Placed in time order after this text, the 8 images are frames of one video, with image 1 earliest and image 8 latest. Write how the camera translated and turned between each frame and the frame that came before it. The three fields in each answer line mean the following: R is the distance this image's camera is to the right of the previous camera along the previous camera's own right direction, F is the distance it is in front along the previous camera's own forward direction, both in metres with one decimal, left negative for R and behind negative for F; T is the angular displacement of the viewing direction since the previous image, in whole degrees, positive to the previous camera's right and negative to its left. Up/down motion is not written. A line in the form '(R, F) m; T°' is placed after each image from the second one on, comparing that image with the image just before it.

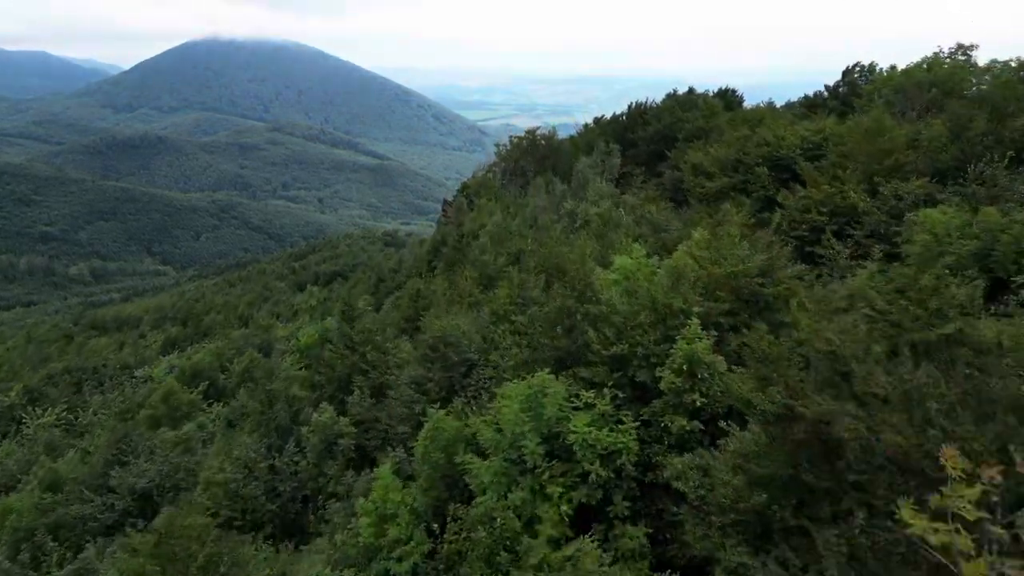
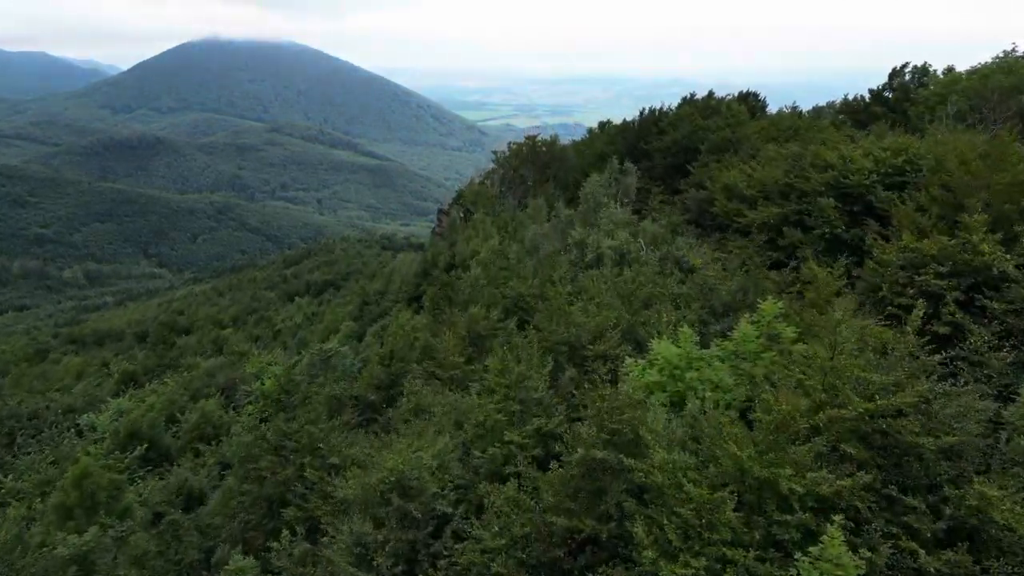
(+0.1, +2.9) m; 0°
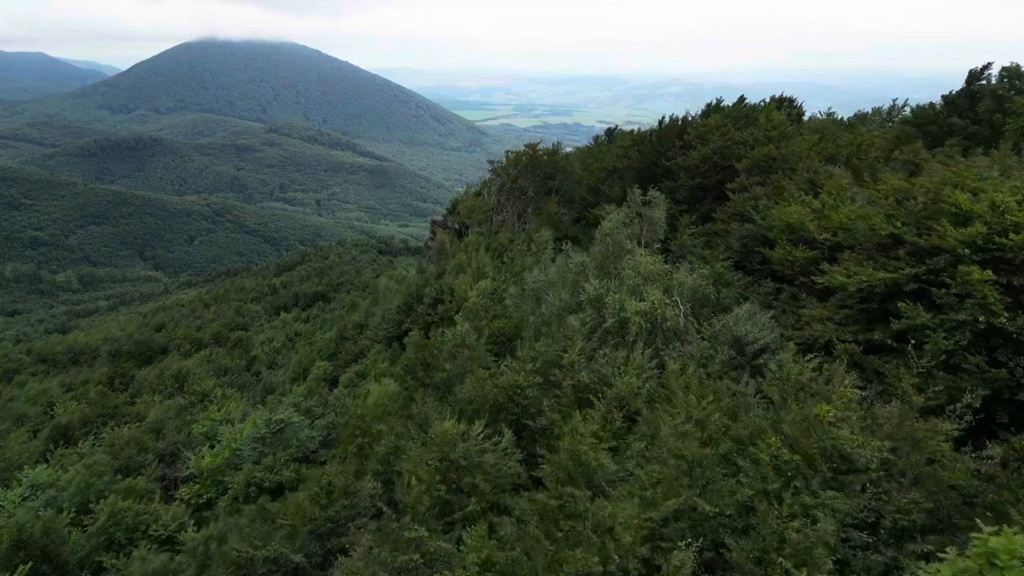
(+0.1, +3.6) m; 0°
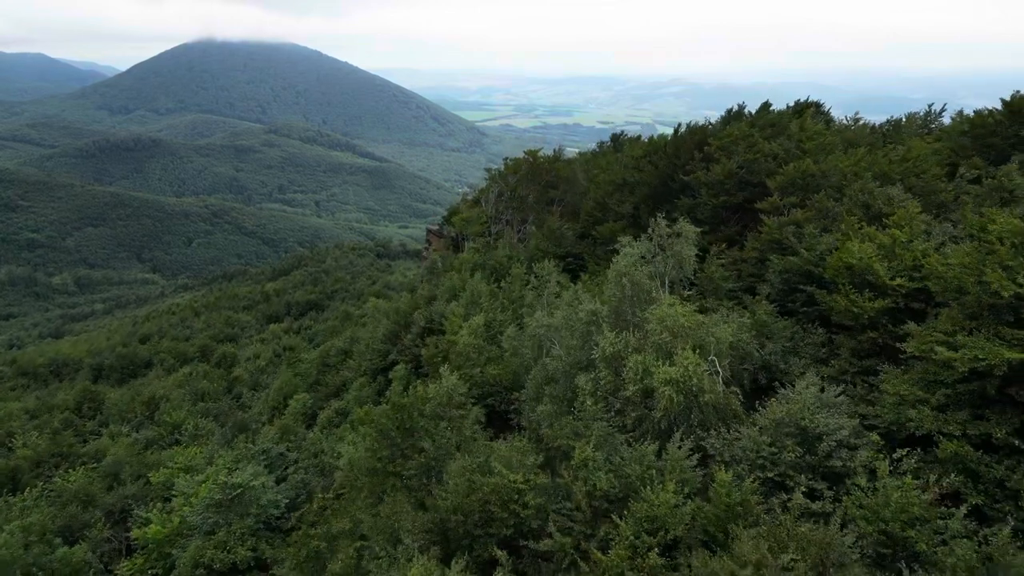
(+0.1, +2.2) m; 0°
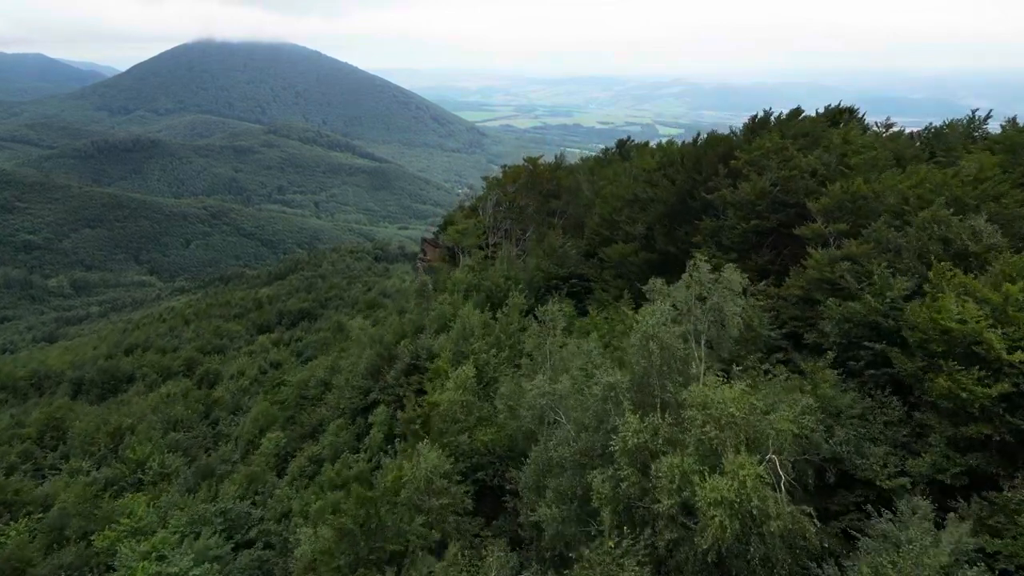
(+0.1, +2.2) m; 0°
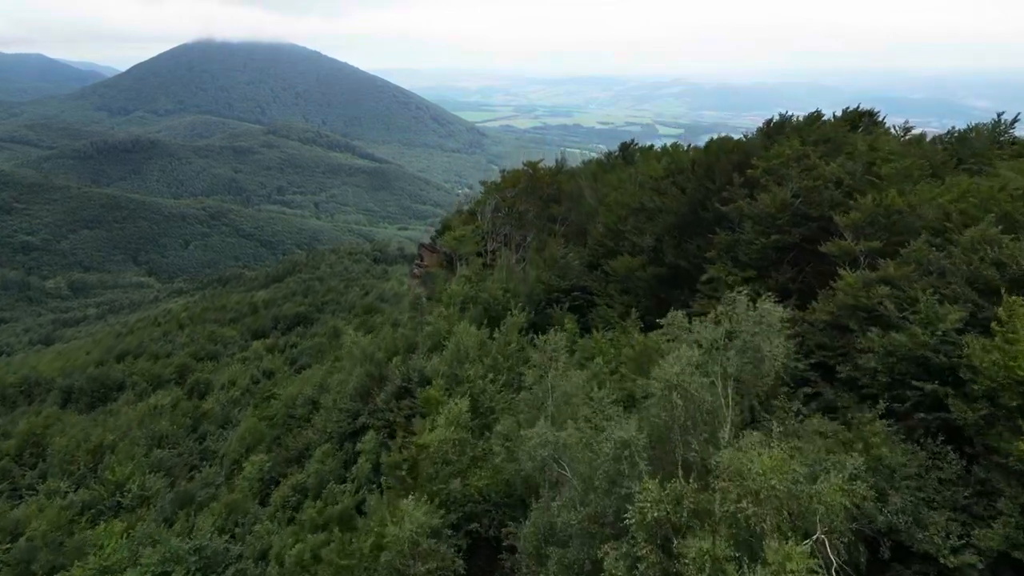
(0.0, +1.1) m; 0°
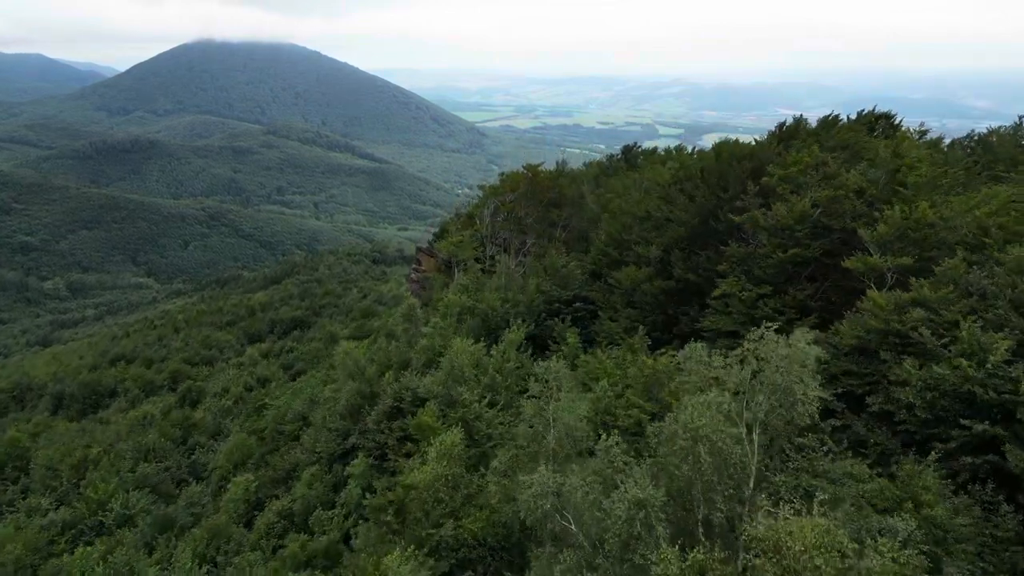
(0.0, +0.8) m; 0°
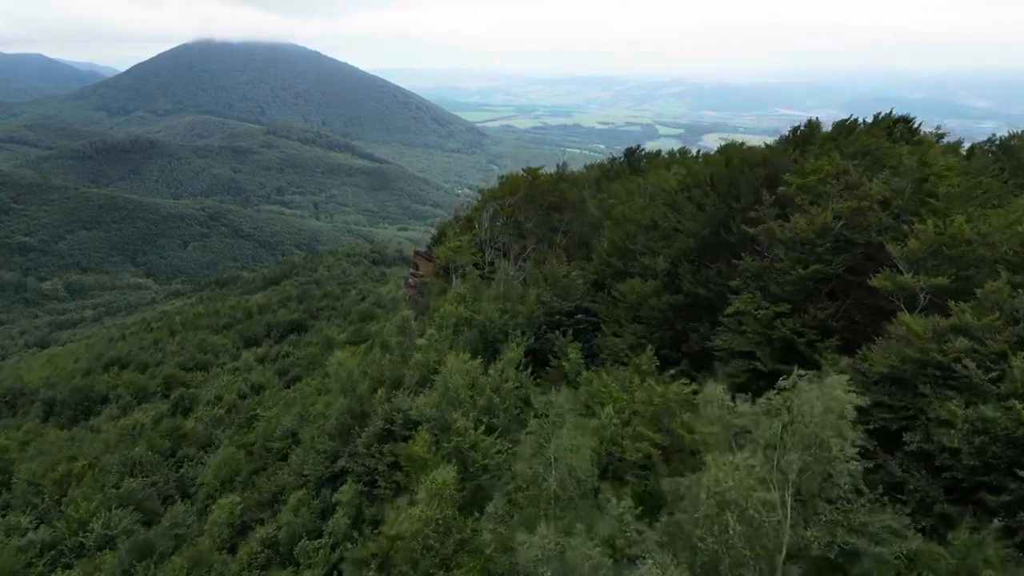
(0.0, +0.8) m; 0°
